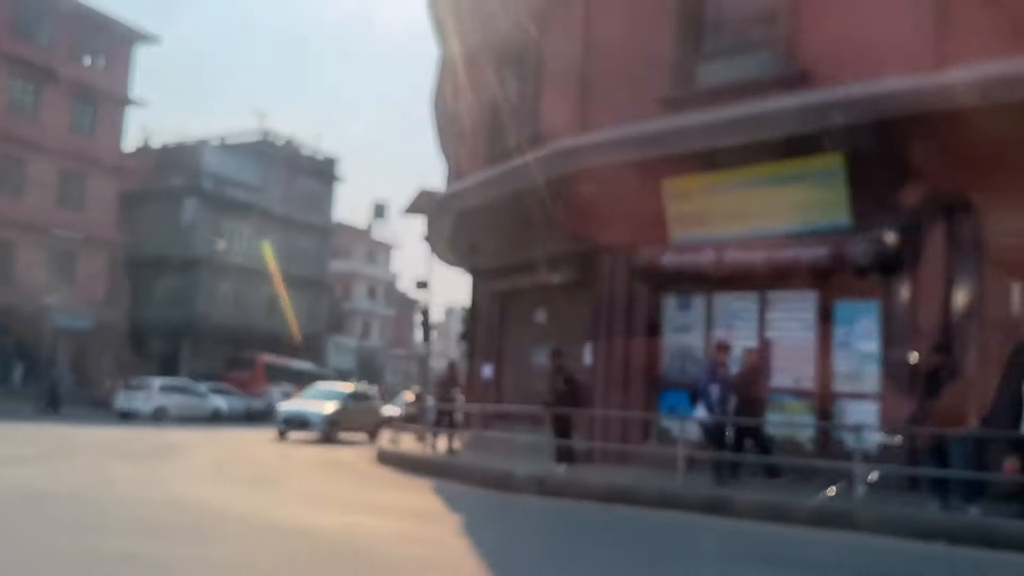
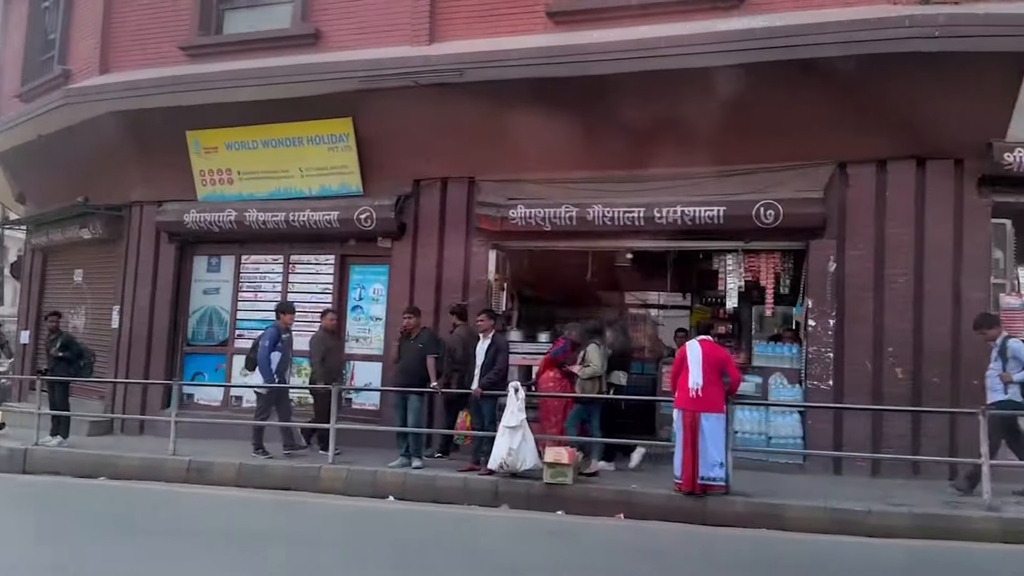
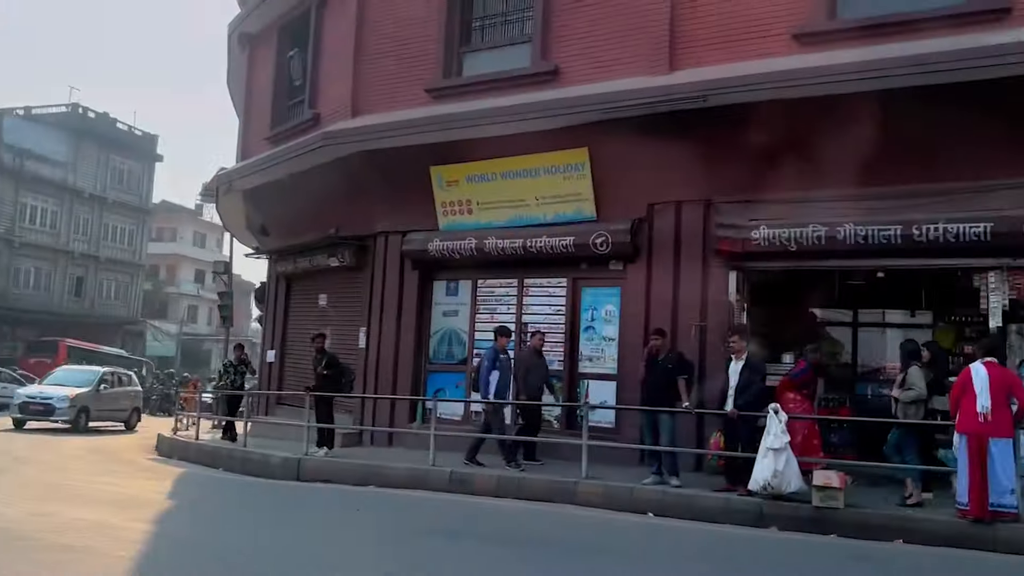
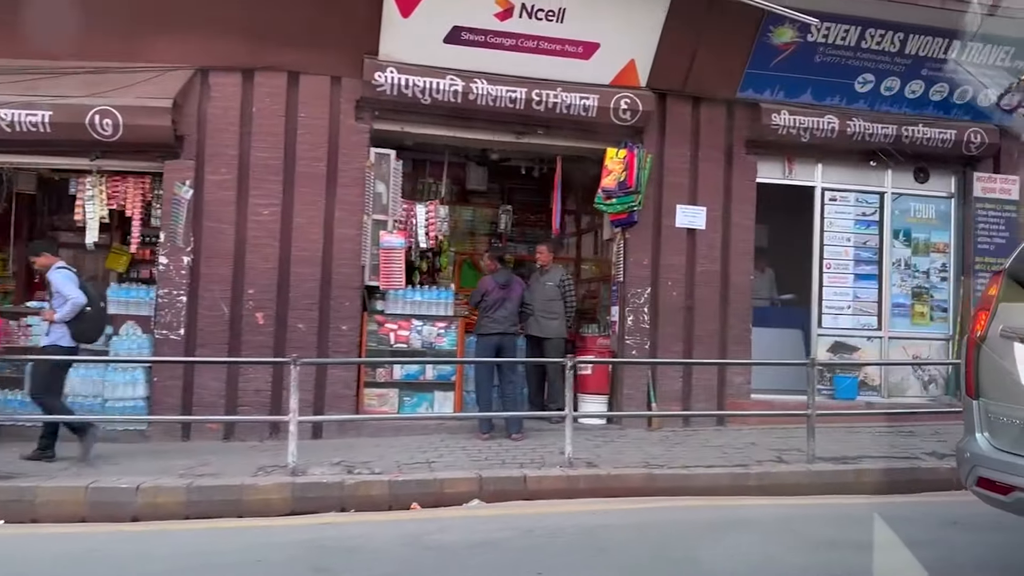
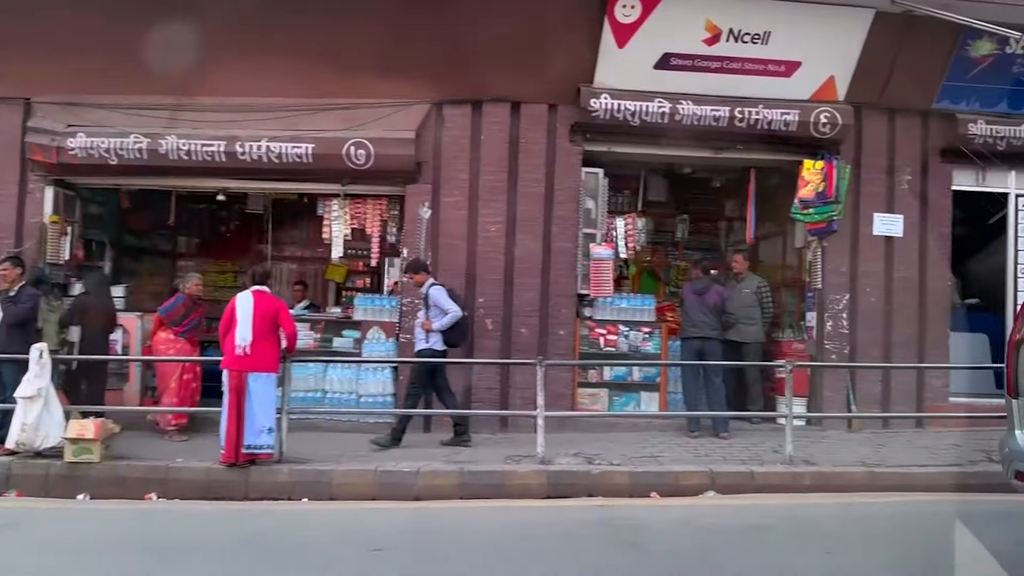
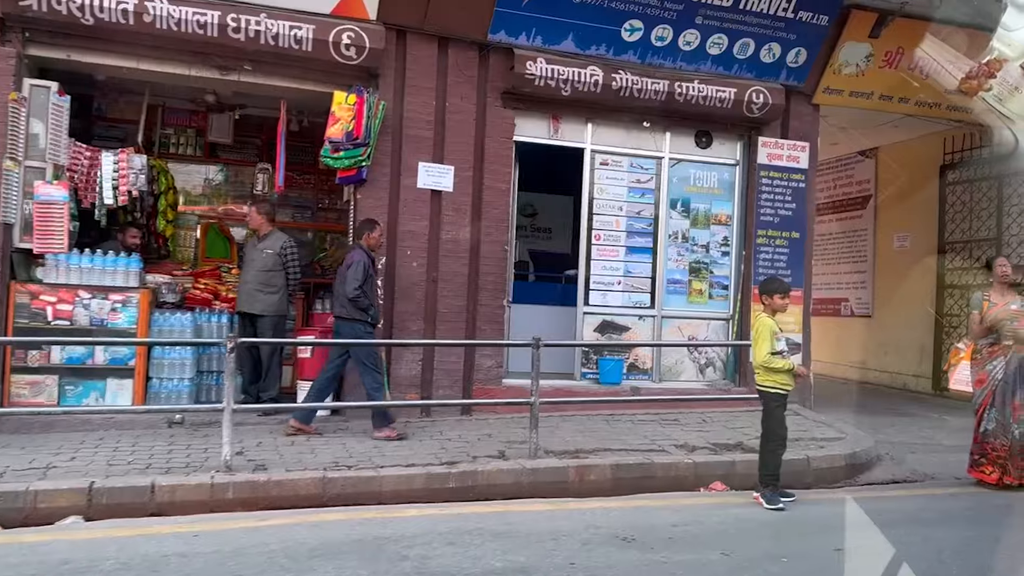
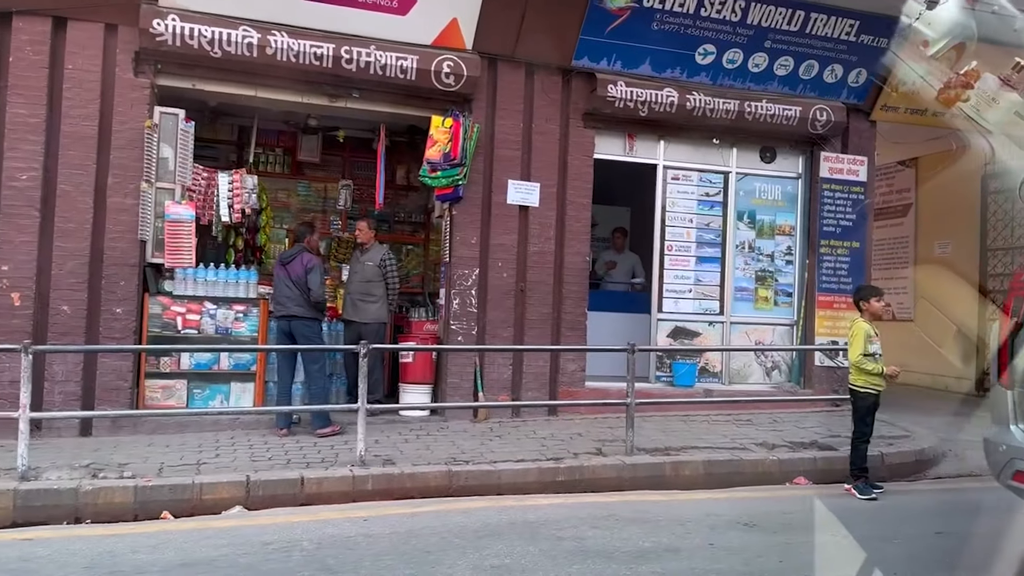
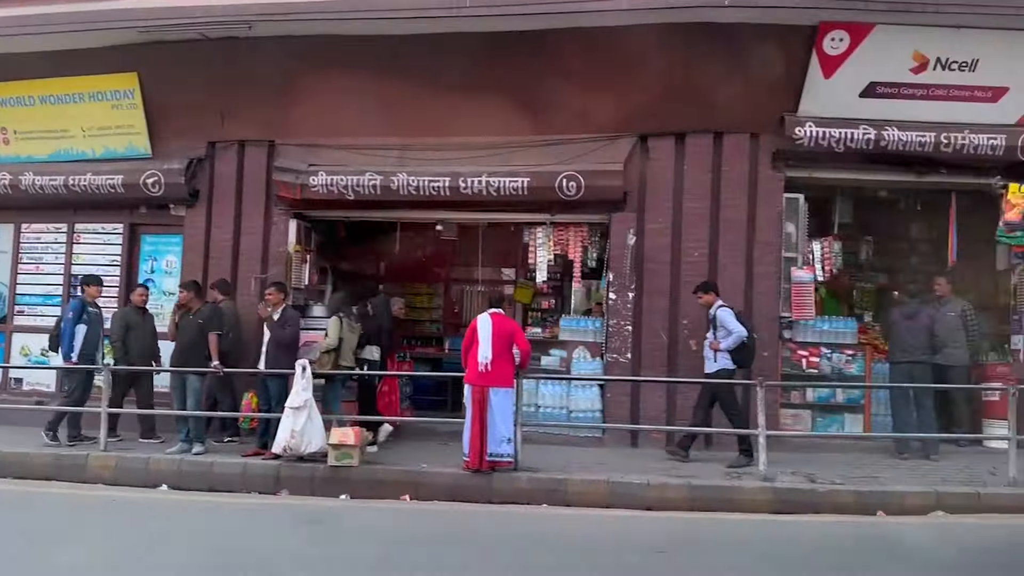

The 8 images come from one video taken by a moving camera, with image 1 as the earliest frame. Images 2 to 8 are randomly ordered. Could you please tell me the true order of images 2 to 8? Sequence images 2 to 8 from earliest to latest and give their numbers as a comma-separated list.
3, 2, 8, 5, 4, 7, 6
